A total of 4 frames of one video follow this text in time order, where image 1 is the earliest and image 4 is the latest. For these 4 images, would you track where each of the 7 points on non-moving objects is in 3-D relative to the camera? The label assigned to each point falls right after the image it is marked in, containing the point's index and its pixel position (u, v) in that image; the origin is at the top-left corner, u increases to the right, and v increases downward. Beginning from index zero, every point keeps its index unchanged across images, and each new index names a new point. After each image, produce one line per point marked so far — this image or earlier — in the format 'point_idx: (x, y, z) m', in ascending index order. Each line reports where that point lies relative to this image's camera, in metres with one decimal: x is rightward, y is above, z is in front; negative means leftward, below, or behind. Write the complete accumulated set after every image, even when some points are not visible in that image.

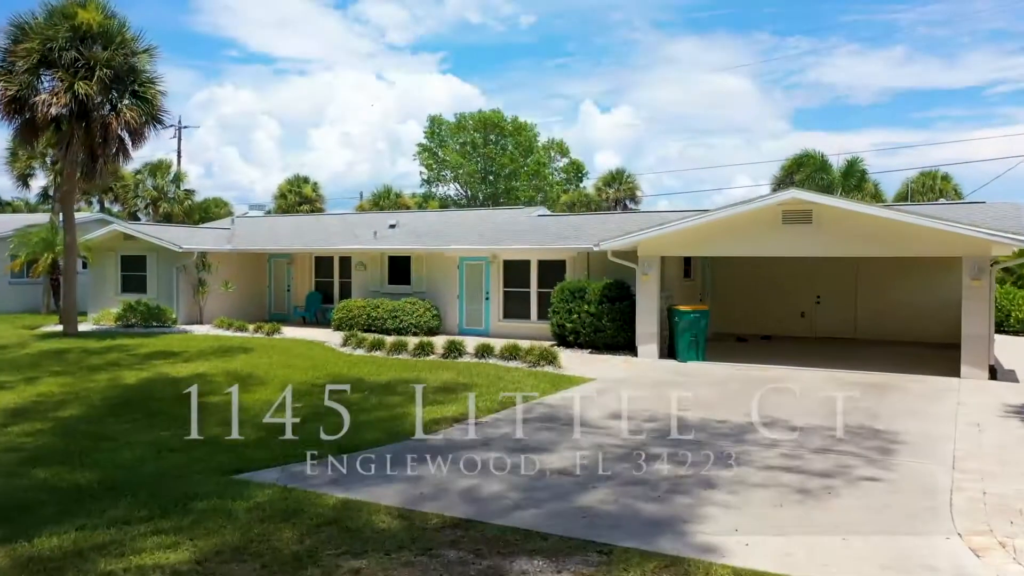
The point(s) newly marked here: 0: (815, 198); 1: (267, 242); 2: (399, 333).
0: (+3.8, +1.1, +10.3) m
1: (-5.1, +0.9, +17.1) m
2: (-2.0, -0.8, +14.3) m
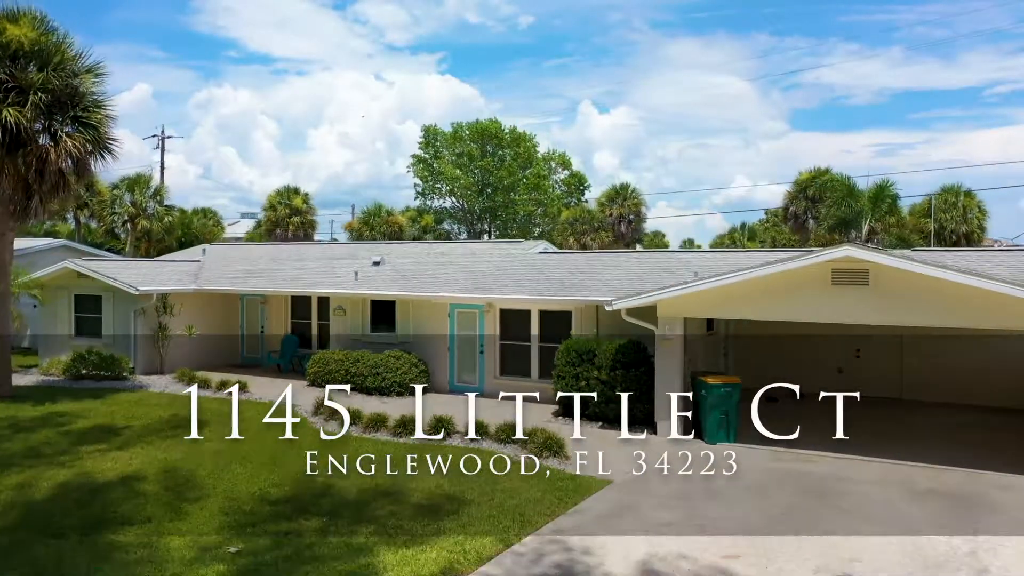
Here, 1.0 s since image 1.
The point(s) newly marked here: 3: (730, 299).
0: (+3.8, +0.3, +8.5) m
1: (-5.1, +0.1, +15.3) m
2: (-2.0, -1.6, +12.6) m
3: (+2.5, -0.1, +9.6) m
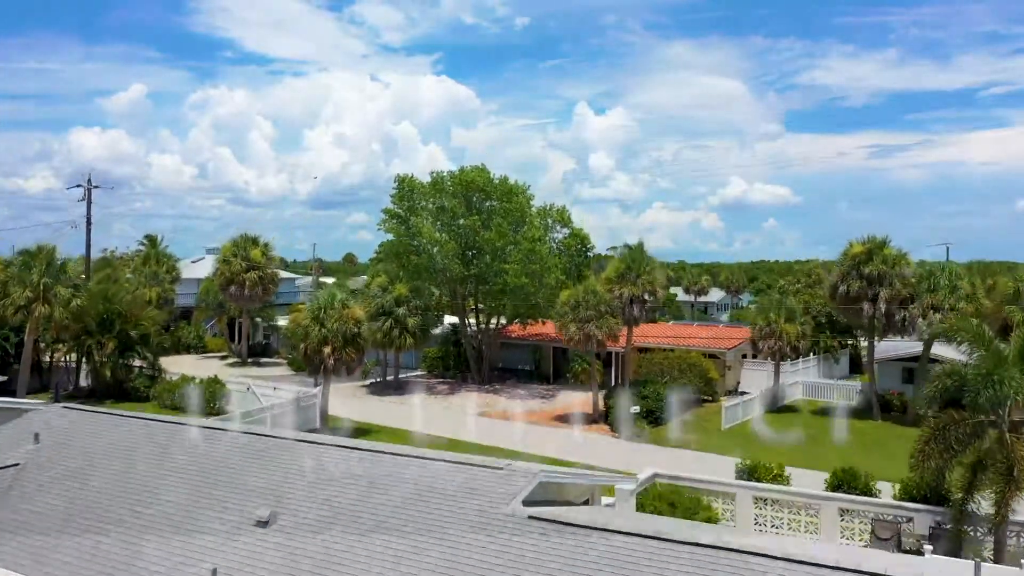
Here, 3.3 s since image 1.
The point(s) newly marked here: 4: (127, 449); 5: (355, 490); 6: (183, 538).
0: (+3.5, -2.7, +2.7) m
1: (-5.5, -2.9, +9.4) m
2: (-2.3, -4.7, +6.7) m
3: (+2.3, -3.2, +3.7) m
4: (-5.4, -2.4, +11.6) m
5: (-1.8, -2.4, +9.8) m
6: (-3.7, -2.8, +9.2) m
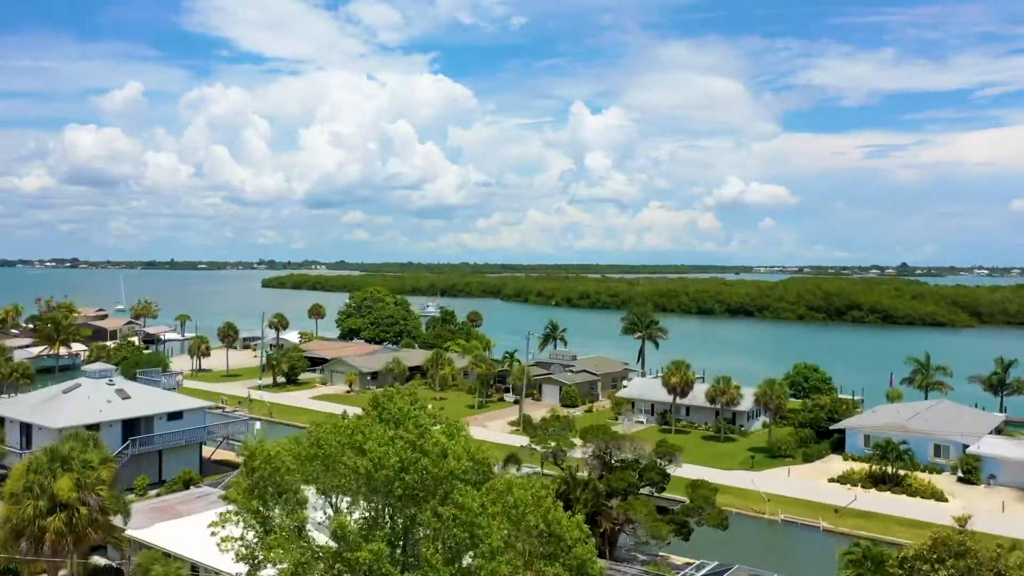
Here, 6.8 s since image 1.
0: (+2.4, -10.4, -11.8) m
1: (-6.6, -10.6, -5.1) m
2: (-3.4, -12.3, -7.8) m
3: (+1.2, -10.8, -10.8) m
4: (-6.5, -10.0, -3.0) m
5: (-2.9, -10.0, -4.7) m
6: (-4.8, -10.4, -5.3) m
